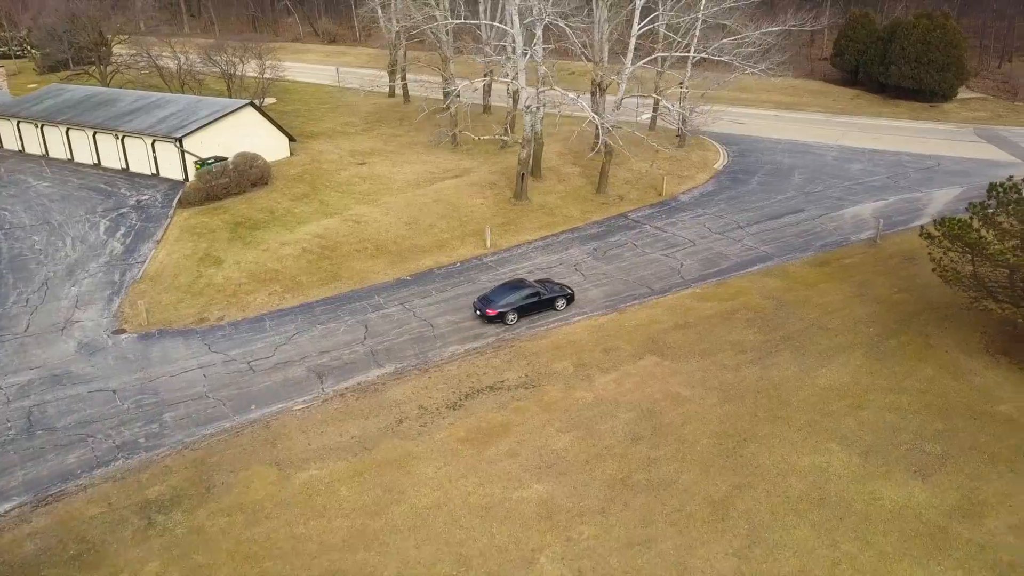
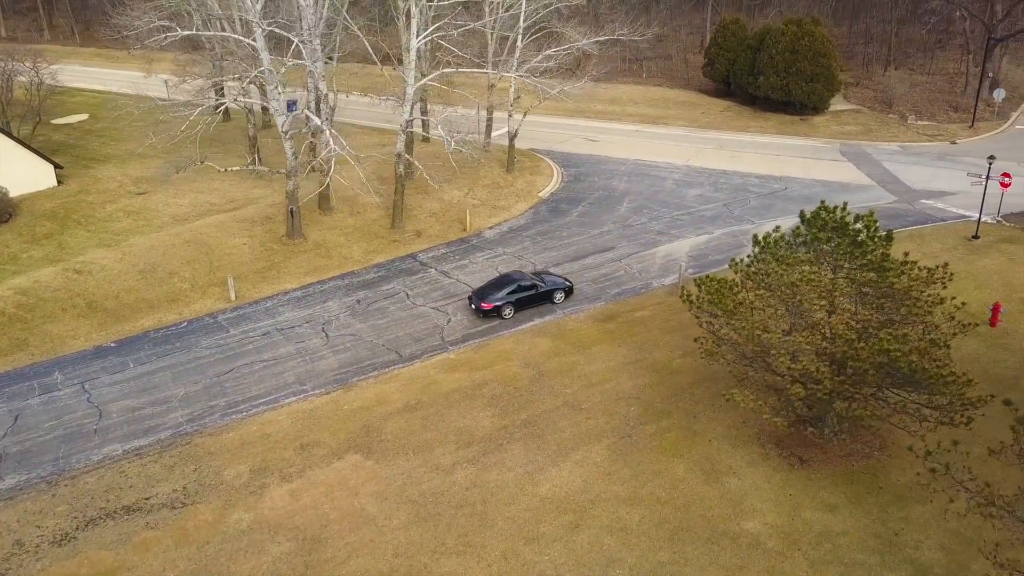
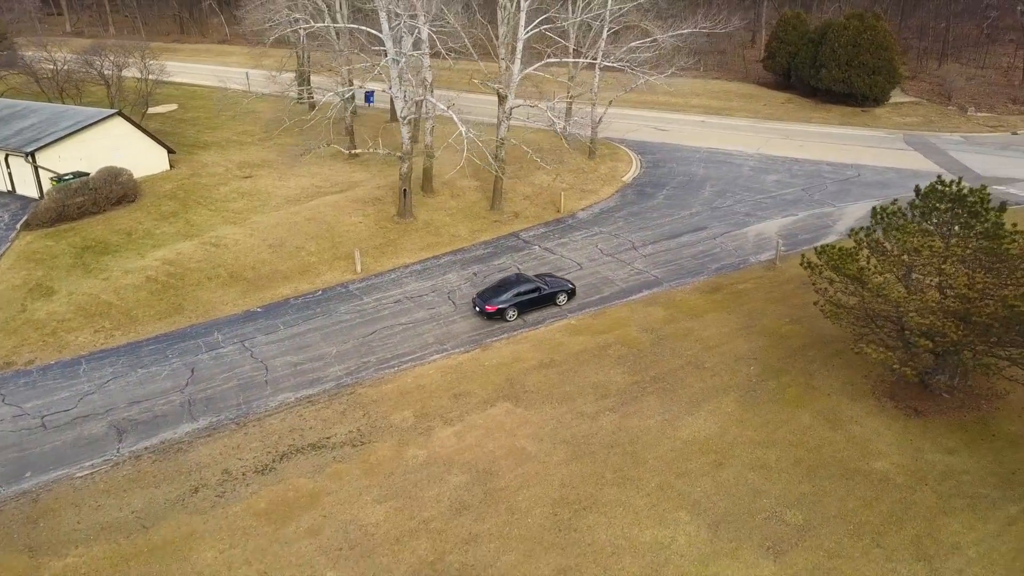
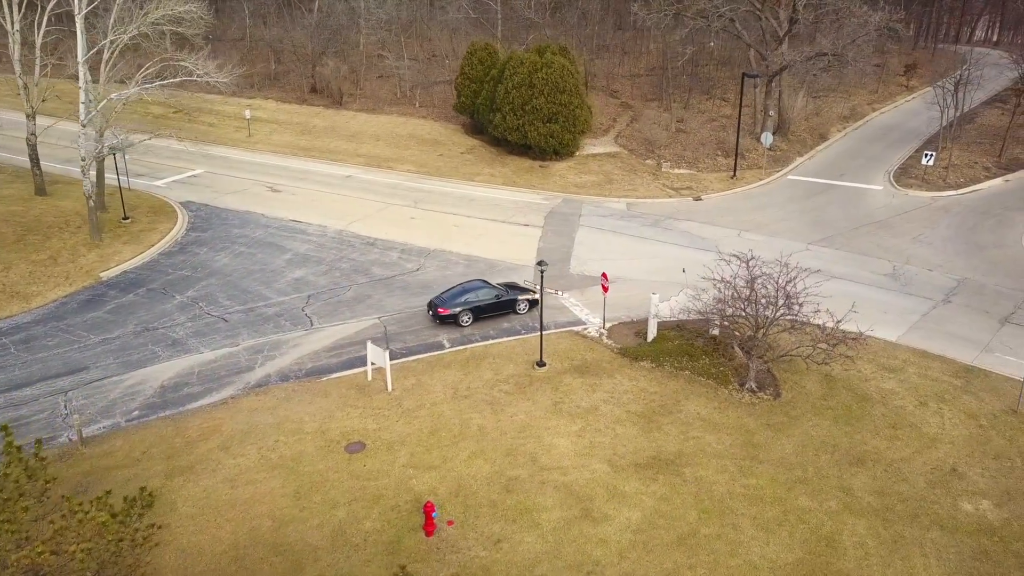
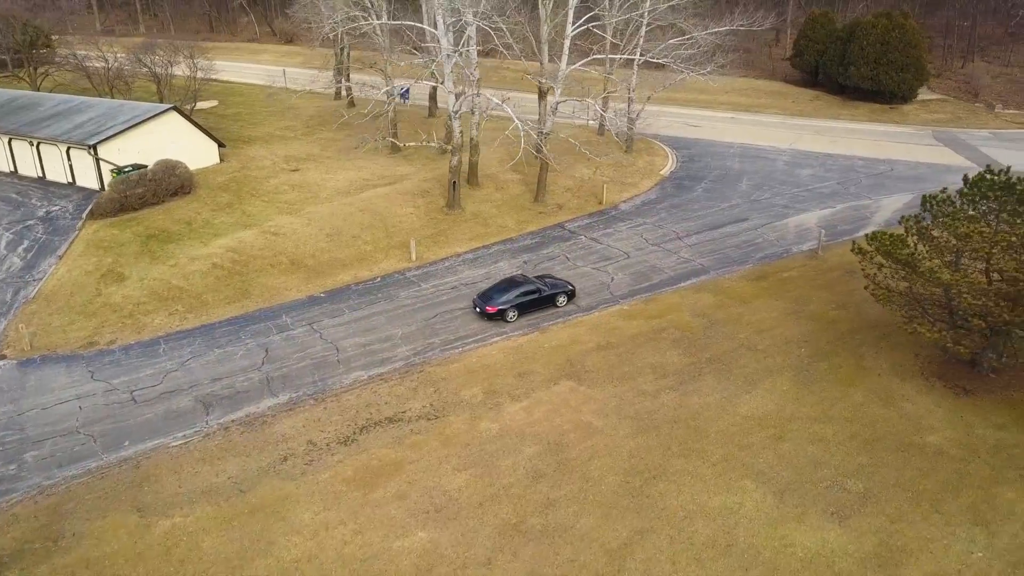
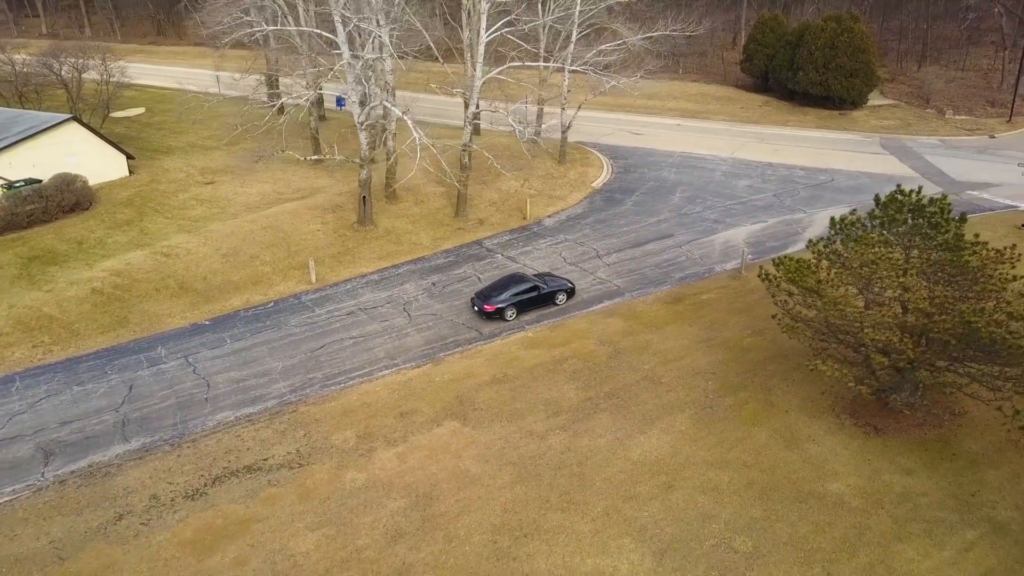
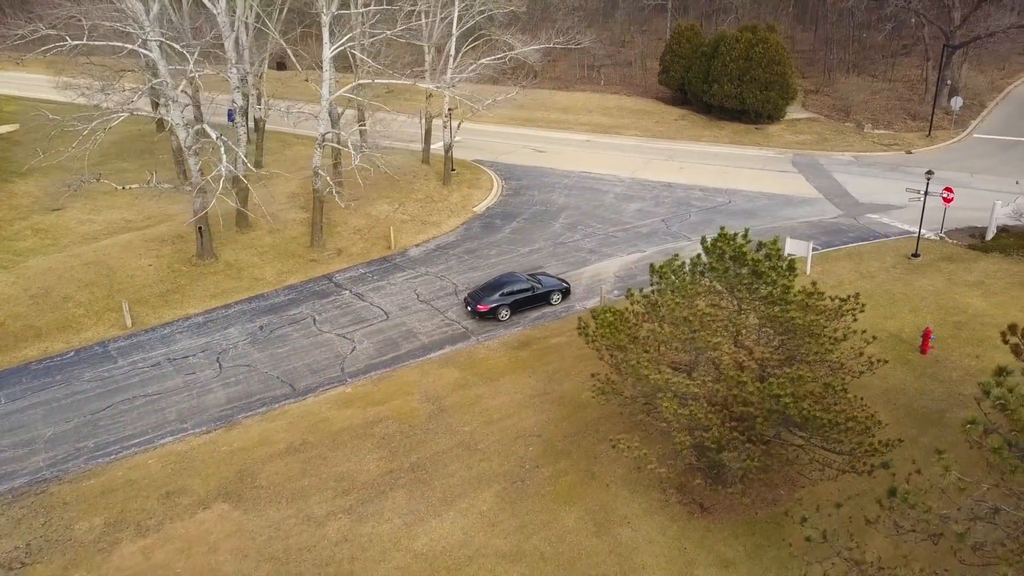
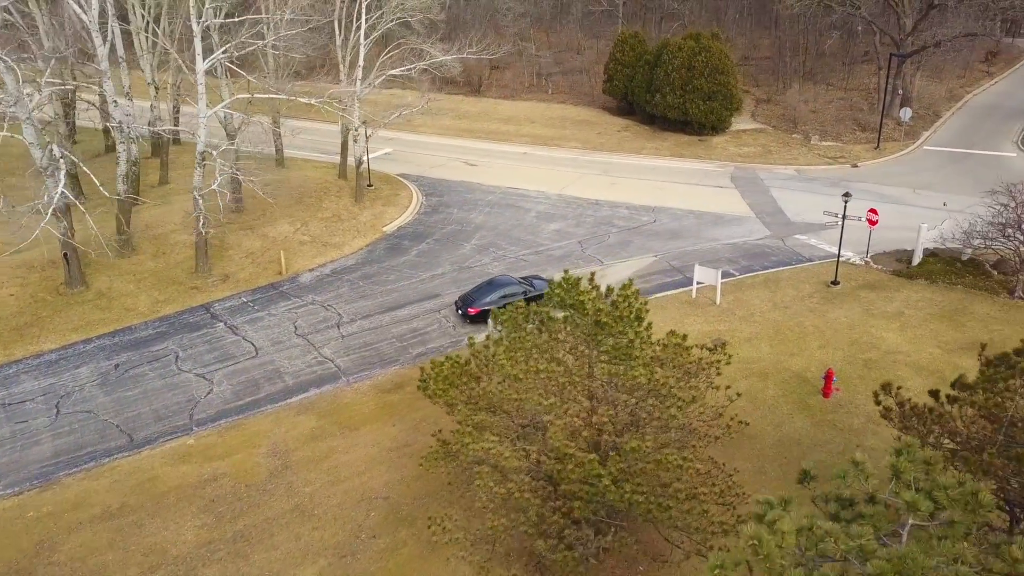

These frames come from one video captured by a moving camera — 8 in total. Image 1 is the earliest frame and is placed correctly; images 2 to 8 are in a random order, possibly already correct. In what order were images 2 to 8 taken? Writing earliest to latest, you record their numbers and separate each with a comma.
5, 3, 6, 2, 7, 8, 4
